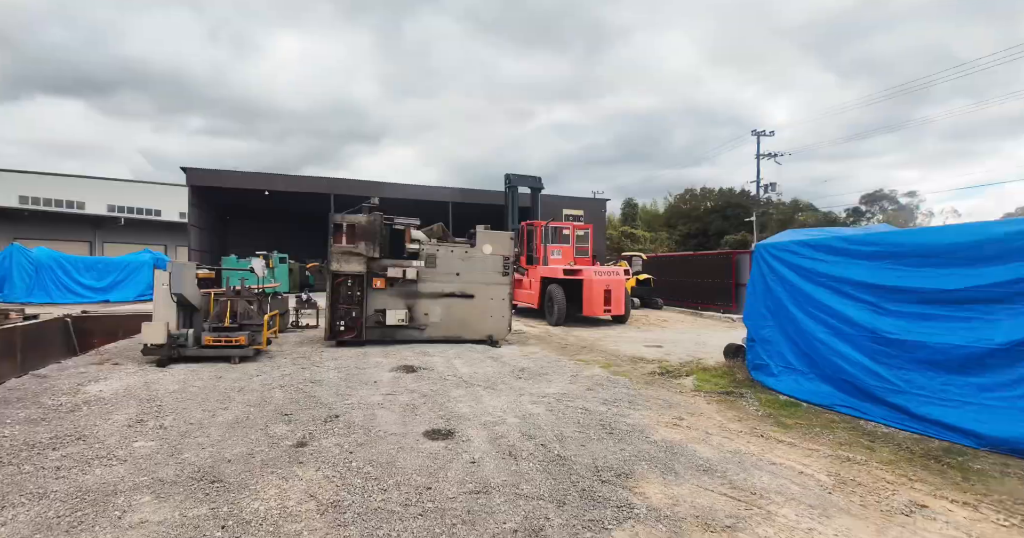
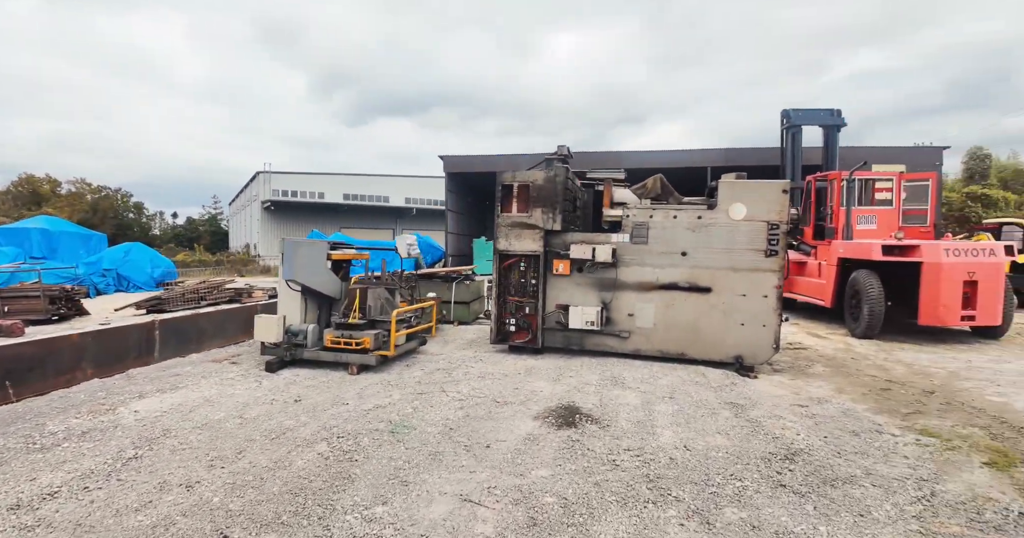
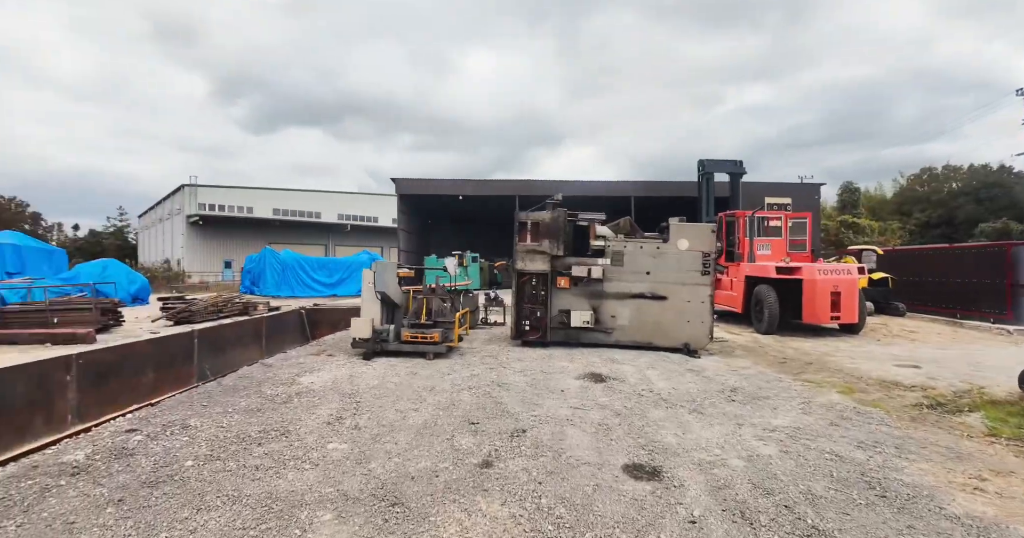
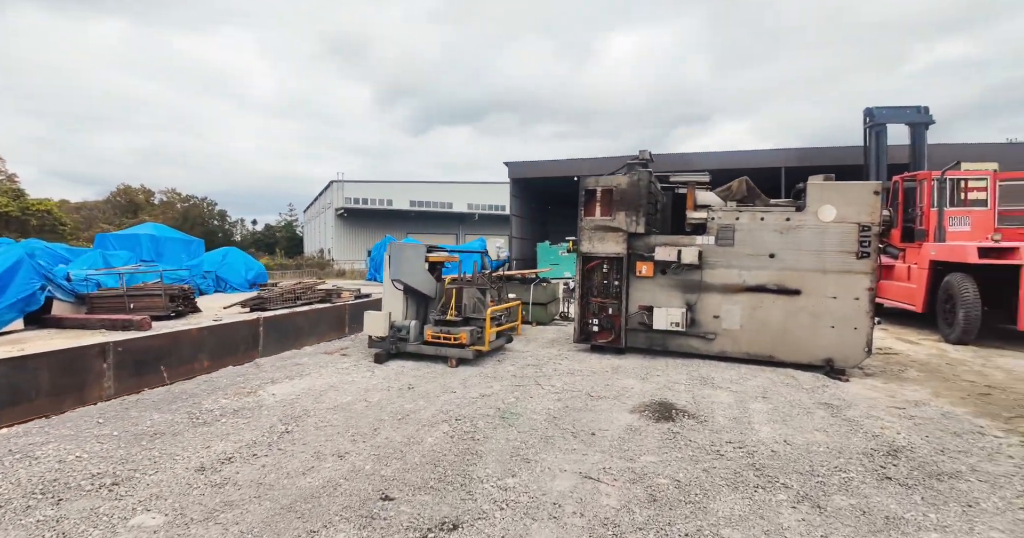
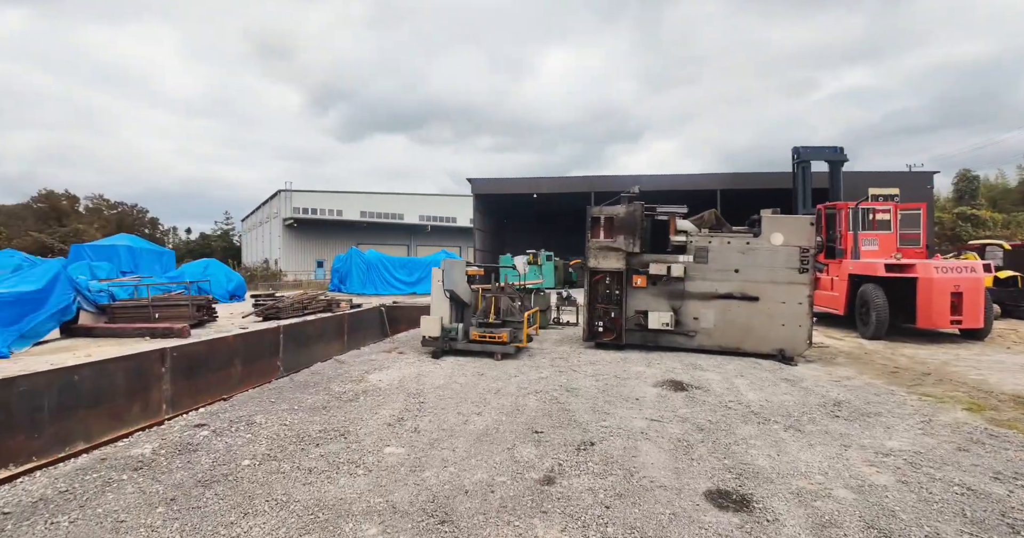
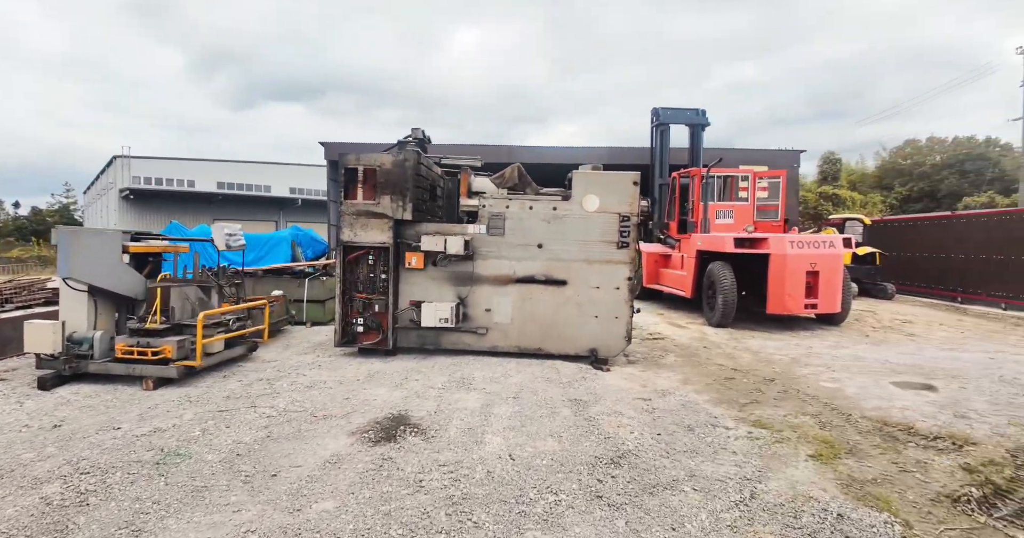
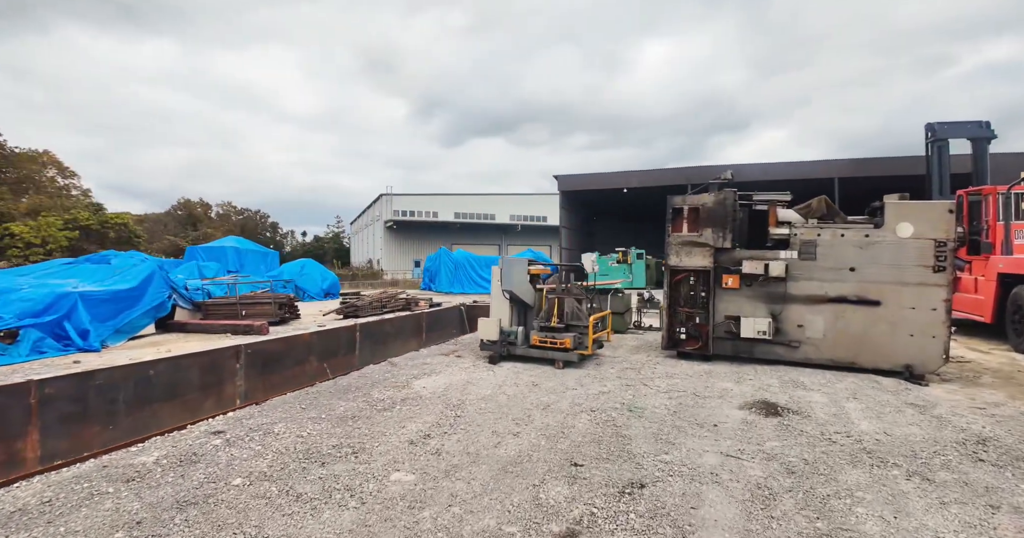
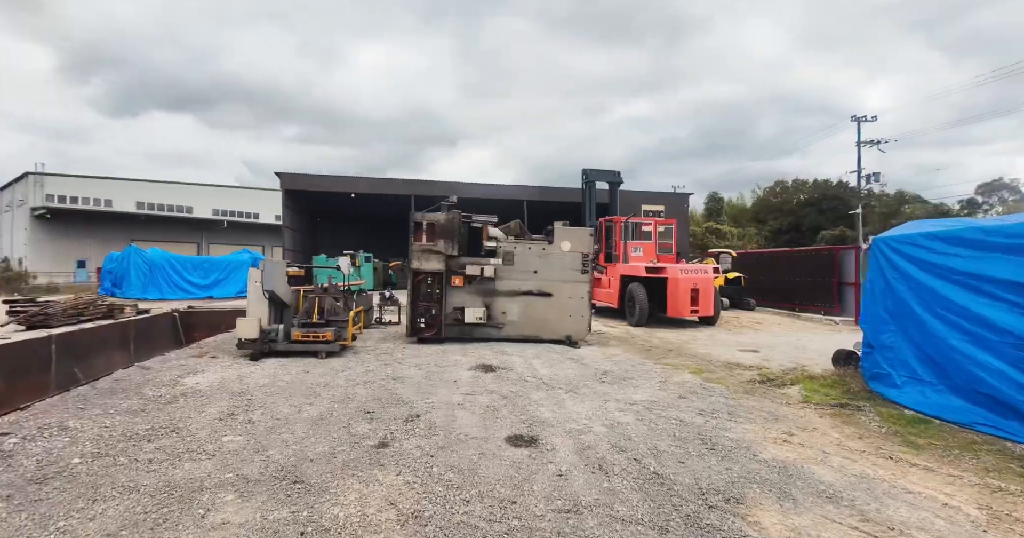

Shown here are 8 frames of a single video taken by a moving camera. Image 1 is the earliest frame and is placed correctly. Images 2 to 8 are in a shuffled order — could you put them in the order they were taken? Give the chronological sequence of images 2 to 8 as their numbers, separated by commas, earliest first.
8, 3, 5, 7, 4, 2, 6
